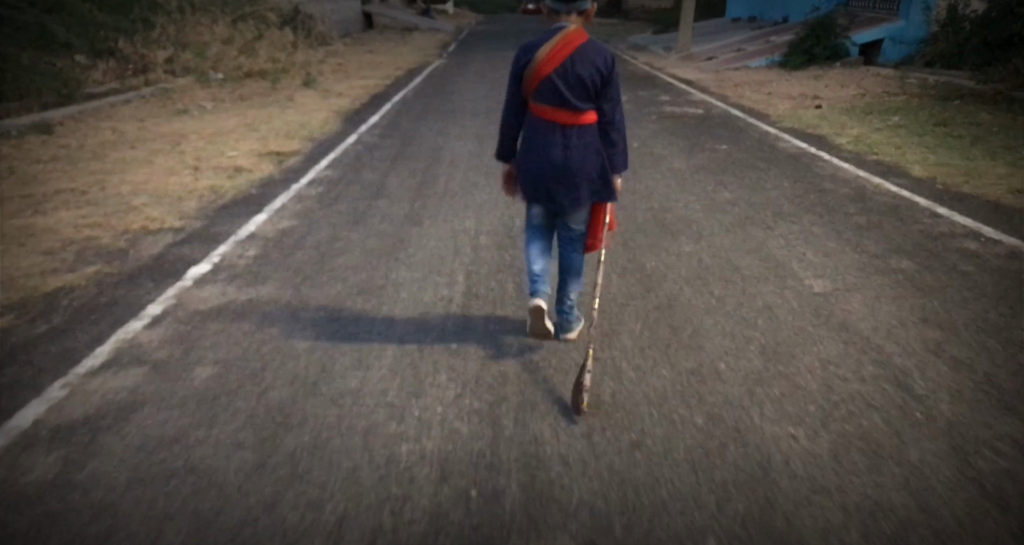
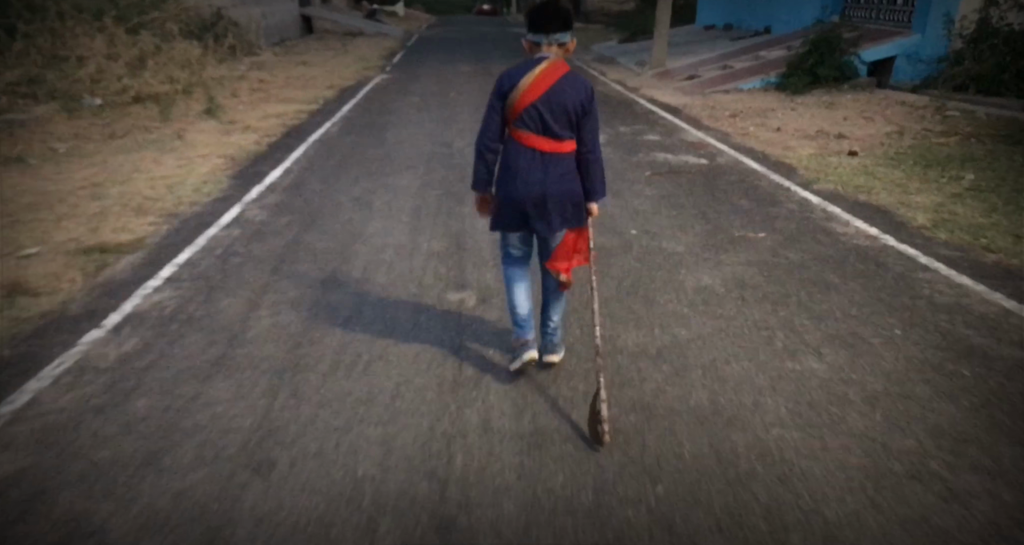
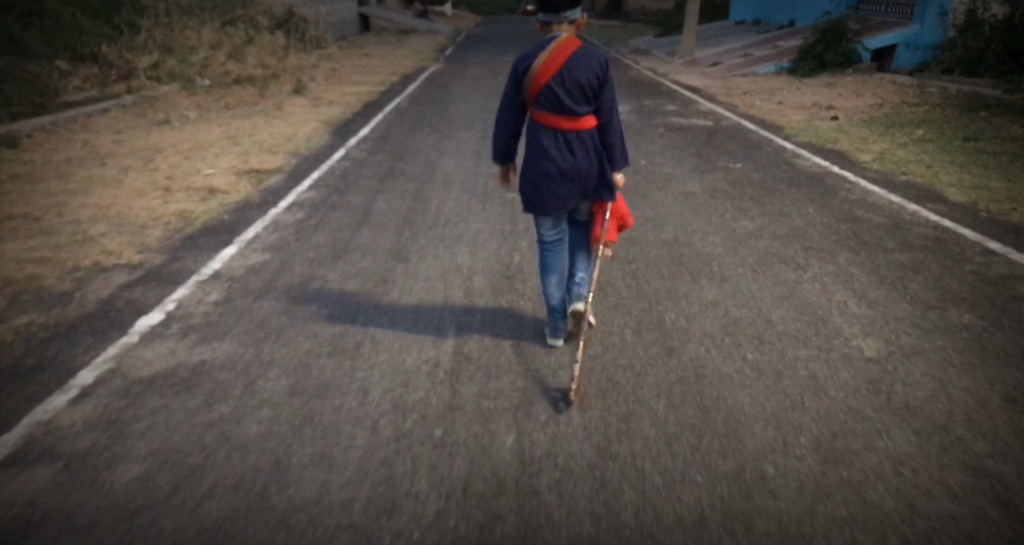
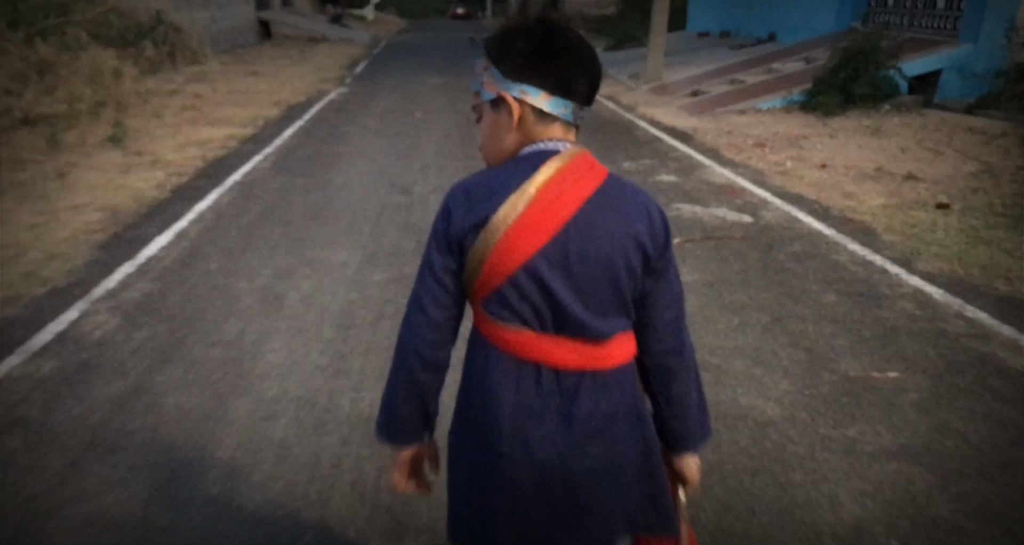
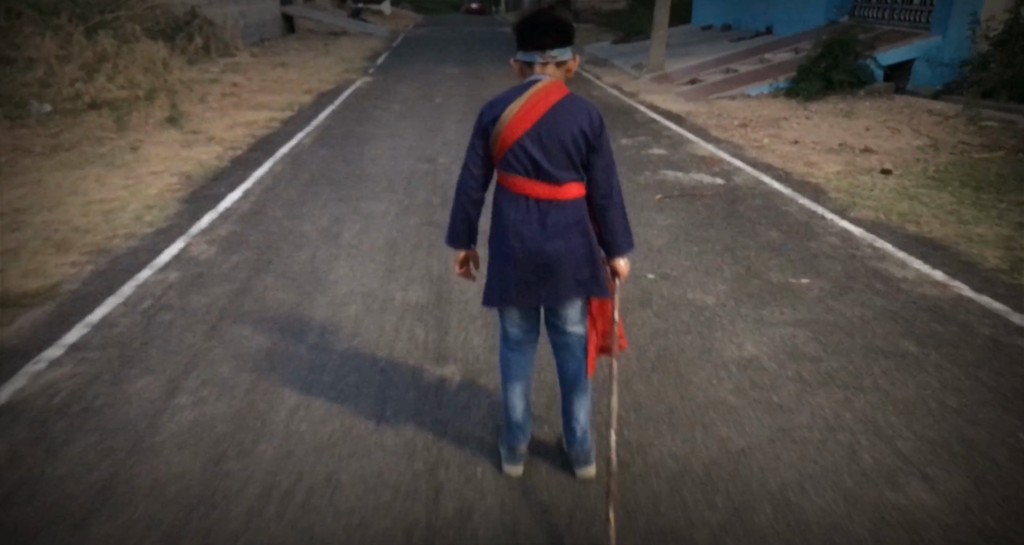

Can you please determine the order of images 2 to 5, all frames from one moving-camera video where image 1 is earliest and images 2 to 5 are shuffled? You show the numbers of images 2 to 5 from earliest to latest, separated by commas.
3, 2, 5, 4
